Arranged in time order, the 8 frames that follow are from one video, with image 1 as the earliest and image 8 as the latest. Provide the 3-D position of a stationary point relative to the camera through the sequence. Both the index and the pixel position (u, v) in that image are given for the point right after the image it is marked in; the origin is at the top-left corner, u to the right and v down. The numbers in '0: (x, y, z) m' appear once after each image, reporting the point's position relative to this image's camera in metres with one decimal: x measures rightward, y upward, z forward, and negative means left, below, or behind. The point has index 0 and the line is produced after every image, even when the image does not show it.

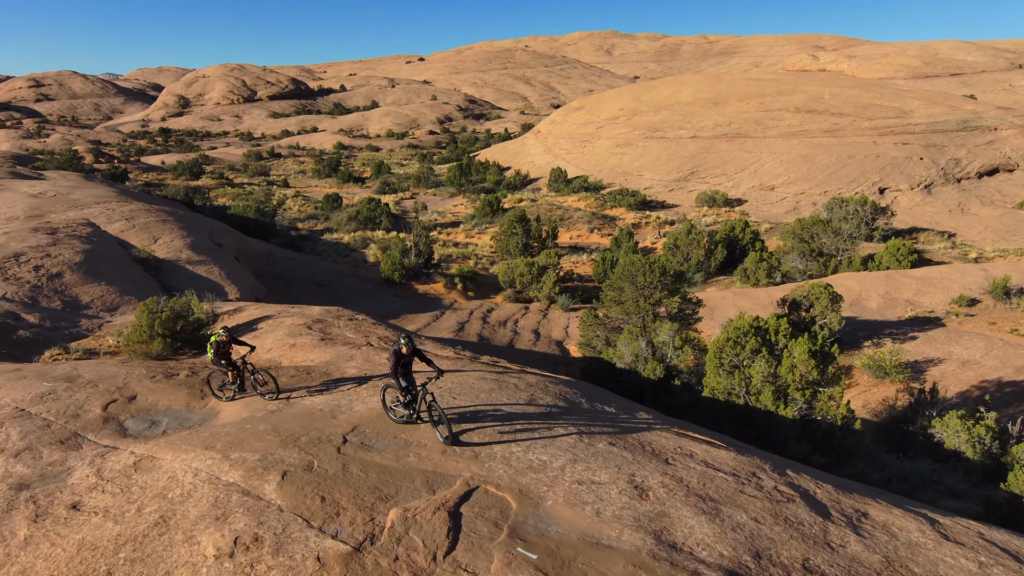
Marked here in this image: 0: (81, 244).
0: (-10.9, +1.1, +16.3) m
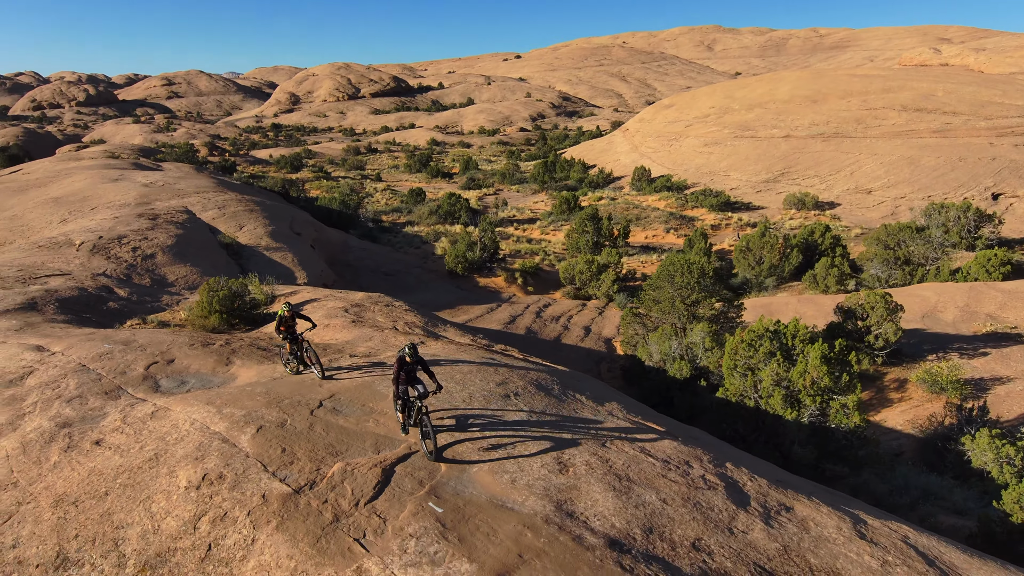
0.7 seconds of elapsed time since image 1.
0: (-9.6, +1.7, +18.2) m
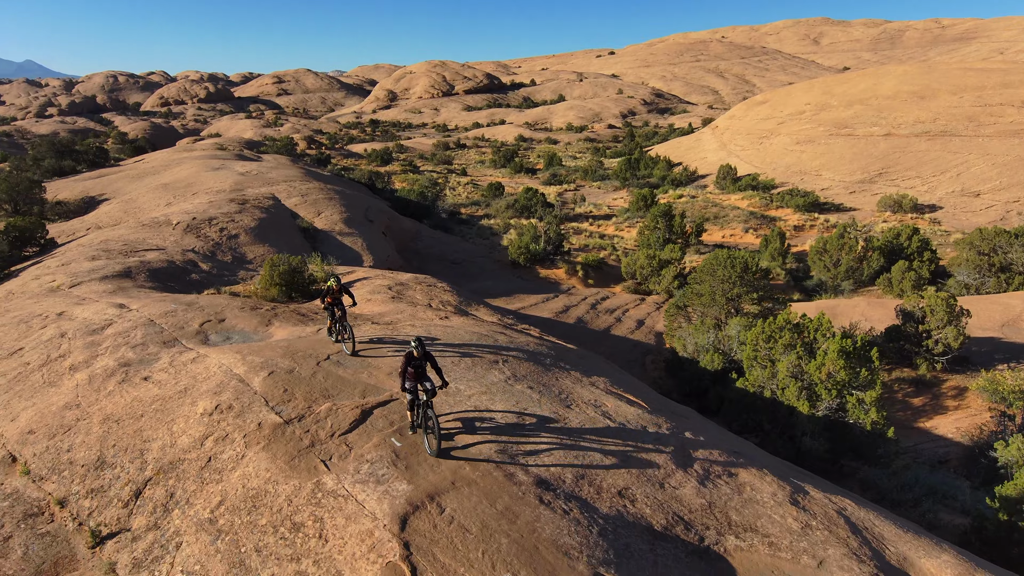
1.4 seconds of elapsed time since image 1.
0: (-7.8, +2.3, +19.9) m
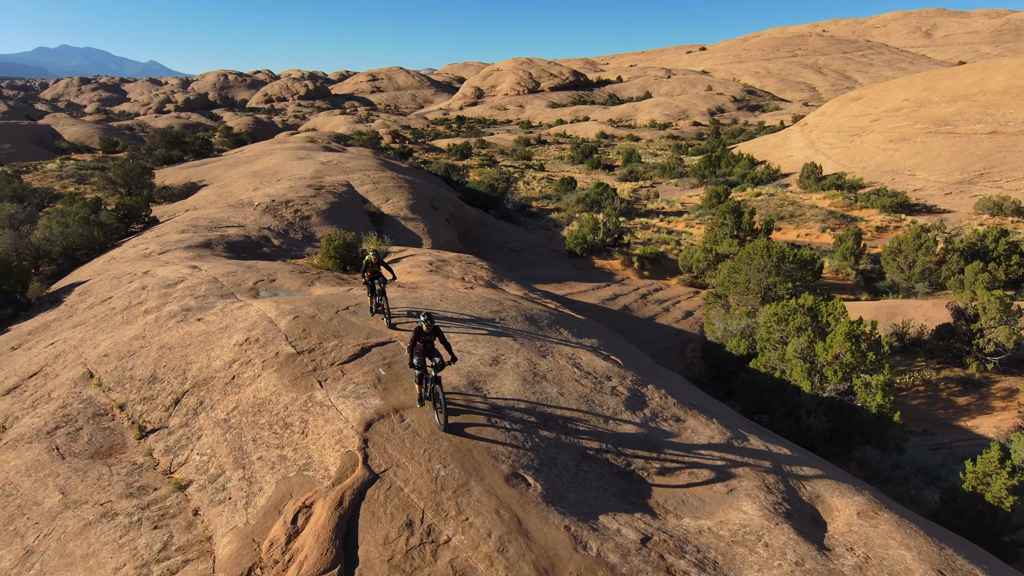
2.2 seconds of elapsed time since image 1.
0: (-6.0, +3.0, +21.5) m
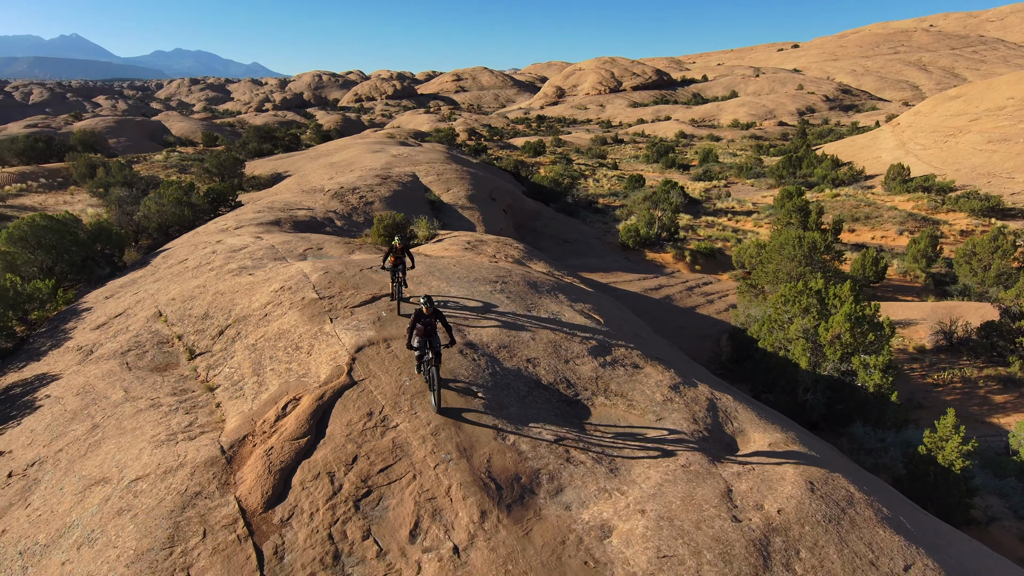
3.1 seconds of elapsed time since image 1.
0: (-4.2, +3.6, +23.0) m
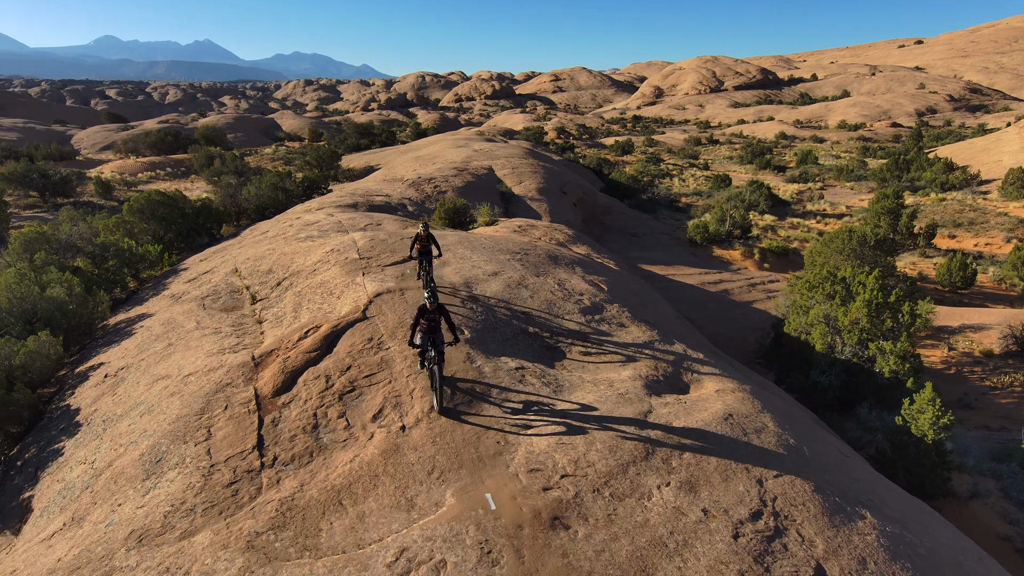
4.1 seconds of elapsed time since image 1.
0: (-1.6, +4.2, +24.3) m
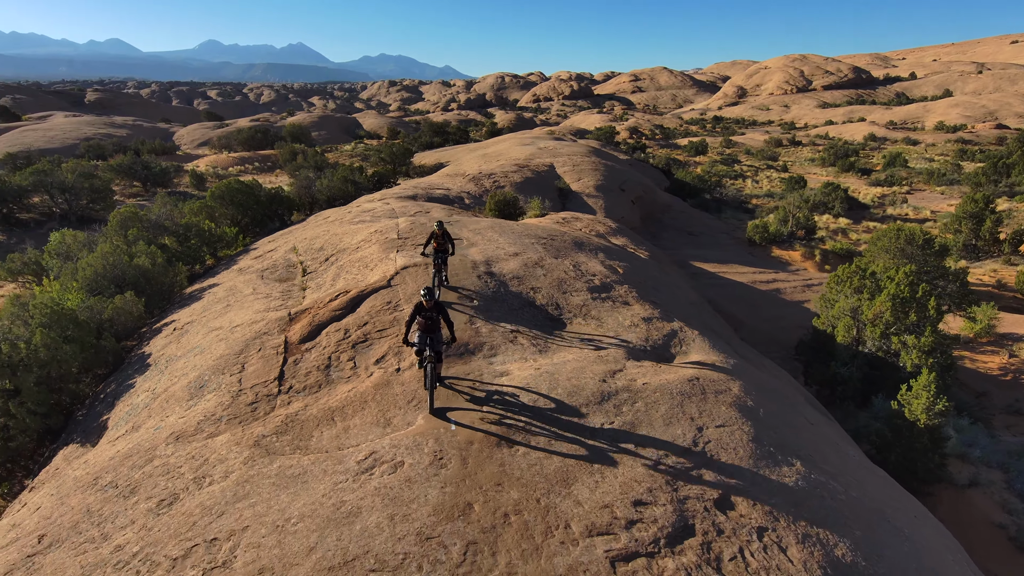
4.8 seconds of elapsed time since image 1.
0: (+0.7, +4.4, +25.0) m
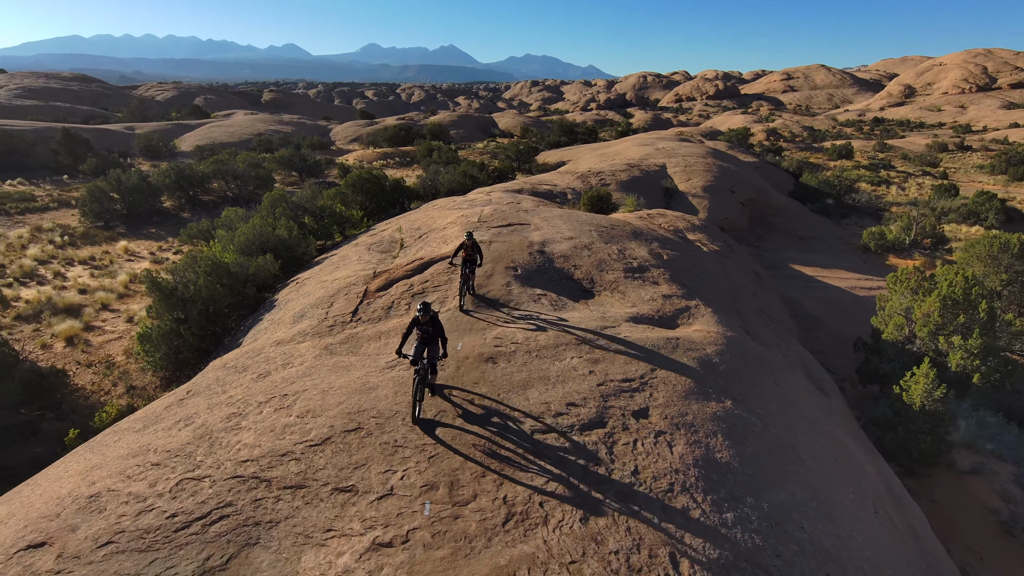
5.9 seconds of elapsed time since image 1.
0: (+5.1, +4.6, +25.8) m
